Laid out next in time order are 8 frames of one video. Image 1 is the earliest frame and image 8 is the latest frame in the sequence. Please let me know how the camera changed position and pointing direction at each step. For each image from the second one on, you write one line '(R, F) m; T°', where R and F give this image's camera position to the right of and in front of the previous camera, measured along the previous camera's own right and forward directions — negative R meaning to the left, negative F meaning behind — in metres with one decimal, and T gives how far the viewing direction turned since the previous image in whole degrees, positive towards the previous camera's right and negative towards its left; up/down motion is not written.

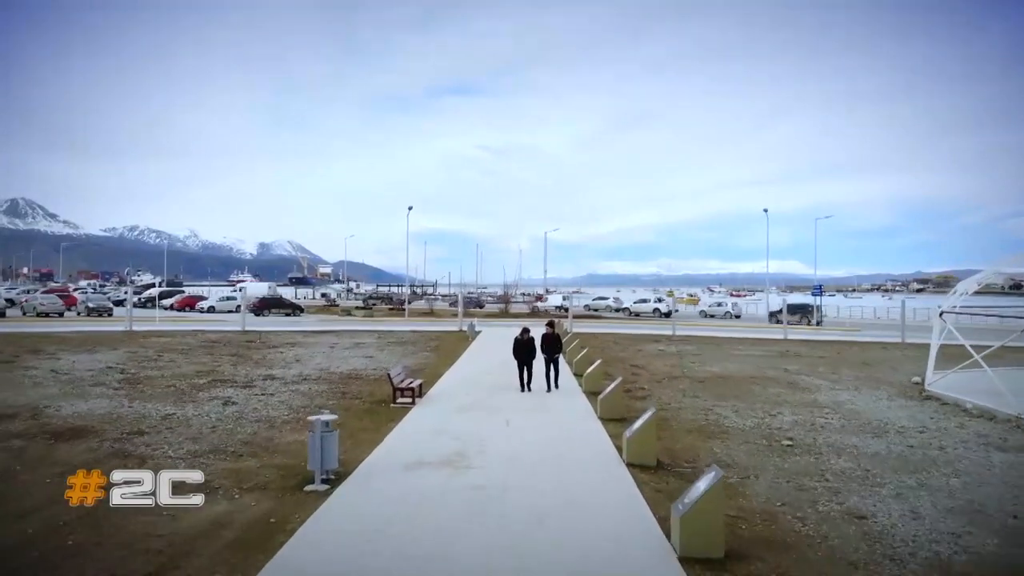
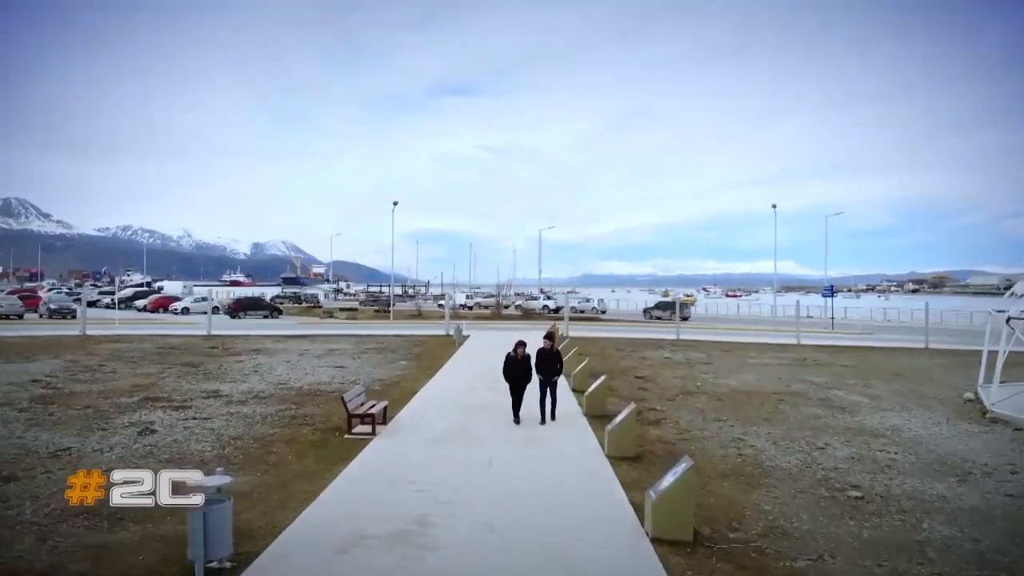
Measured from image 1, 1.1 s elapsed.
(+0.1, +2.1) m; 0°
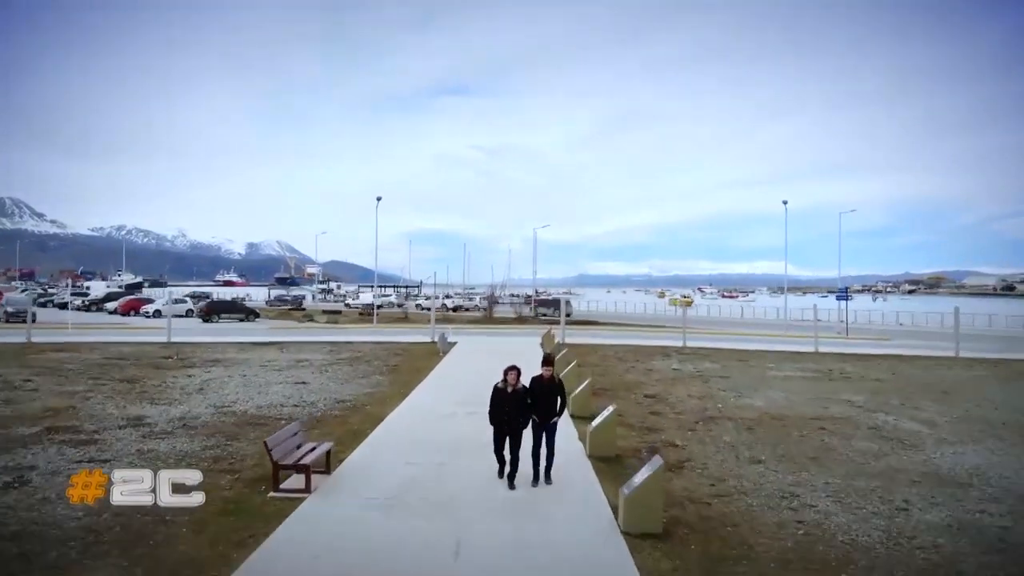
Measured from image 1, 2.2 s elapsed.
(+0.1, +2.1) m; 0°
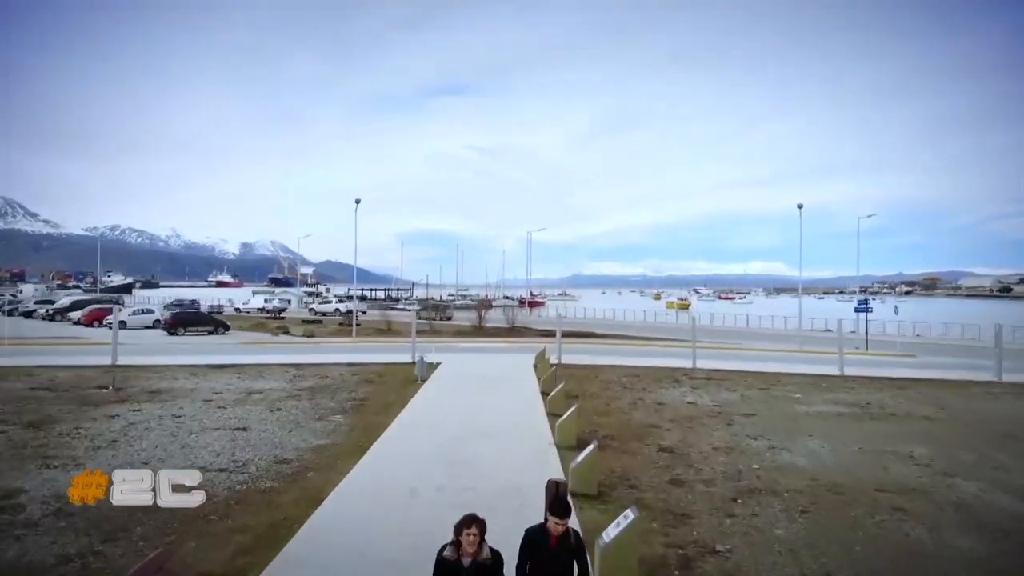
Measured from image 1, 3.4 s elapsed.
(+0.2, +2.3) m; 0°
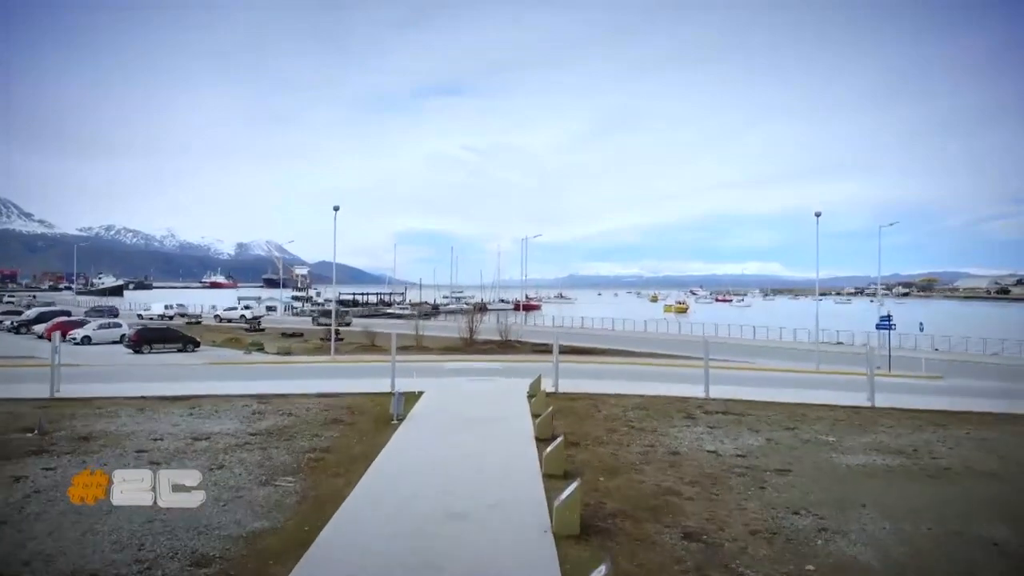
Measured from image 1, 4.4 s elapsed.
(+0.1, +2.1) m; 0°
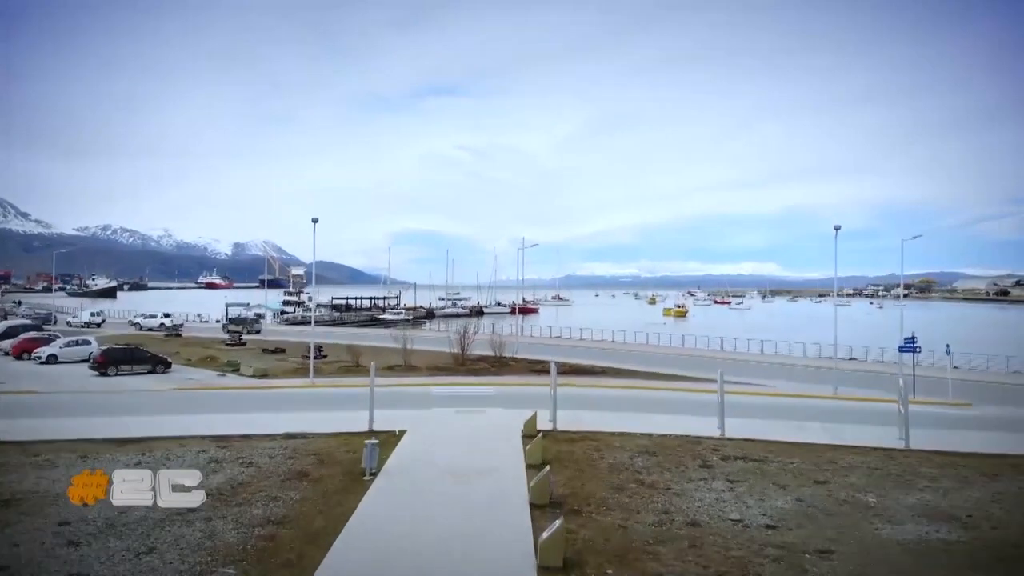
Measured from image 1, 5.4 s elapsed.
(+0.1, +1.8) m; 0°
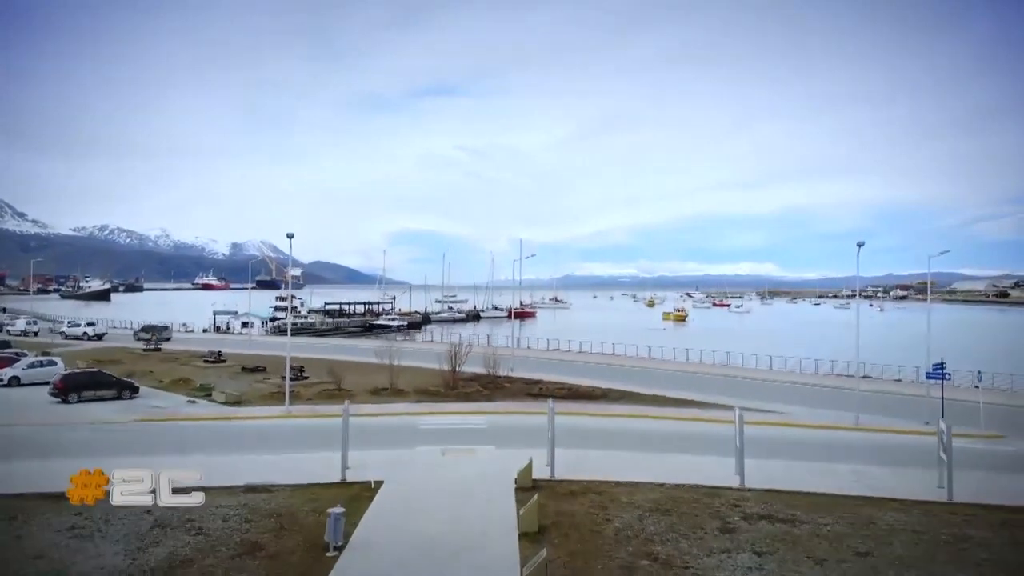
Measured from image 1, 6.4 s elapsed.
(+0.1, +1.8) m; 0°
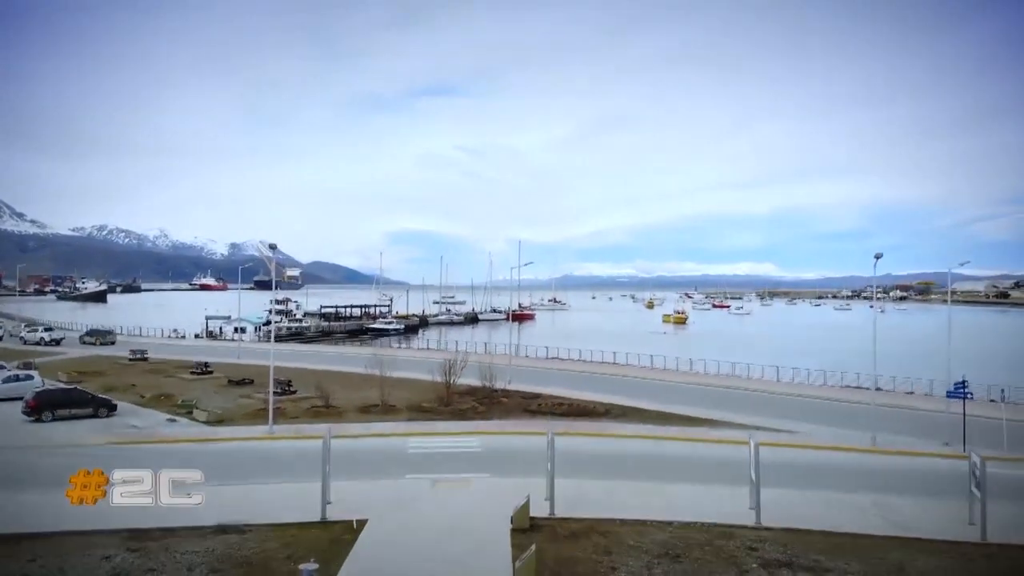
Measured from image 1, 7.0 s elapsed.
(+0.1, +1.1) m; 0°
